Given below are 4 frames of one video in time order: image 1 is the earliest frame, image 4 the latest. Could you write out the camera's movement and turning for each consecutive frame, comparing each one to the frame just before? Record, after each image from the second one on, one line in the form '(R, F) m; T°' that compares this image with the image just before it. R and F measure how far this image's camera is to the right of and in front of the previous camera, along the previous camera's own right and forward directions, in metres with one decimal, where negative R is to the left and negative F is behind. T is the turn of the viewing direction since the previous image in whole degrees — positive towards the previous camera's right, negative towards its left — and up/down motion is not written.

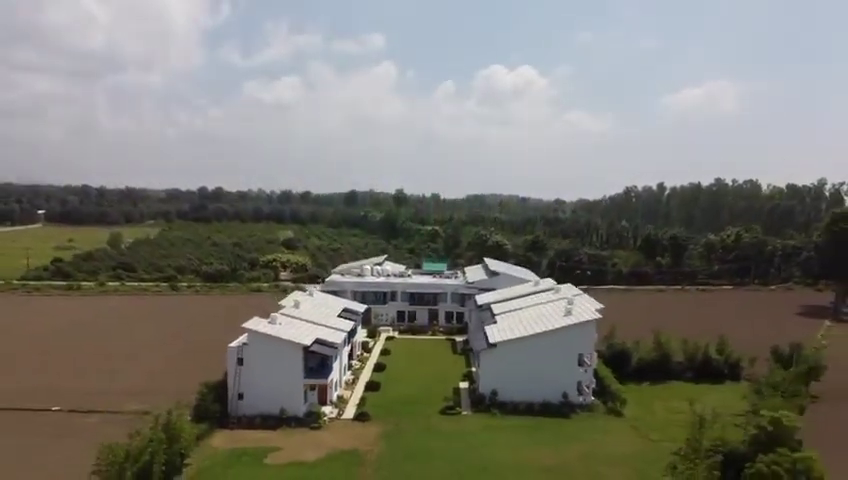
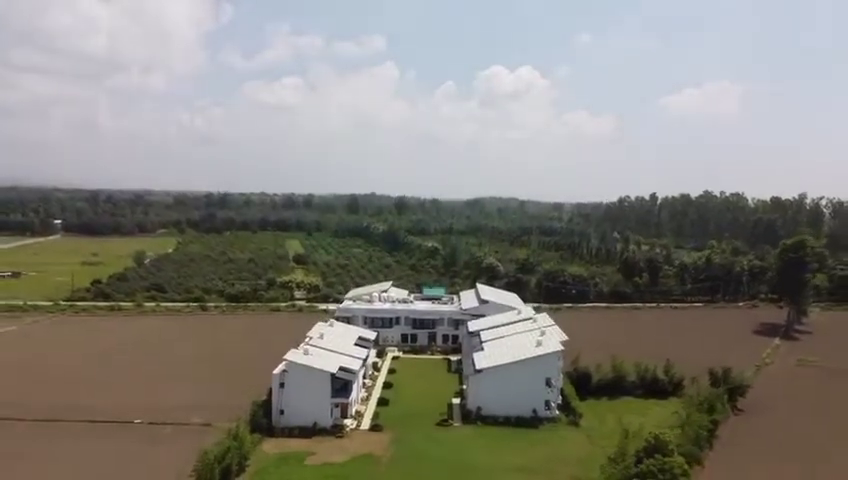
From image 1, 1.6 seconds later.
(0.0, -5.3) m; 0°
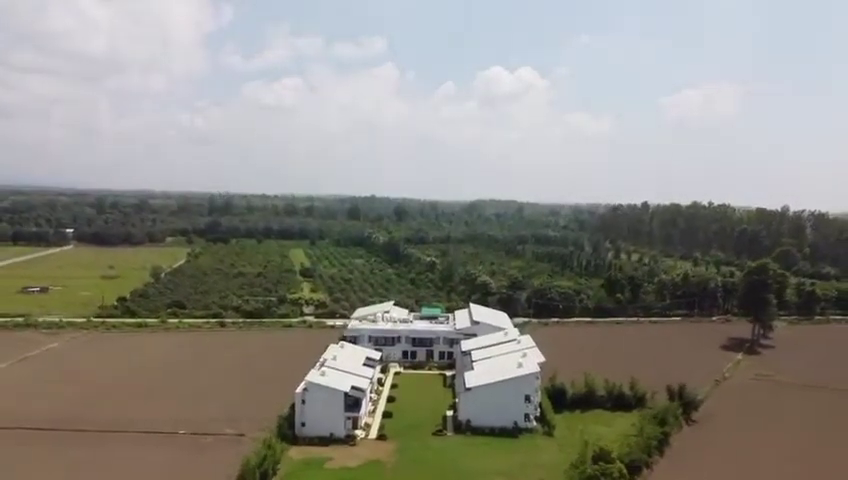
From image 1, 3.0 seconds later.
(0.0, -4.6) m; 0°
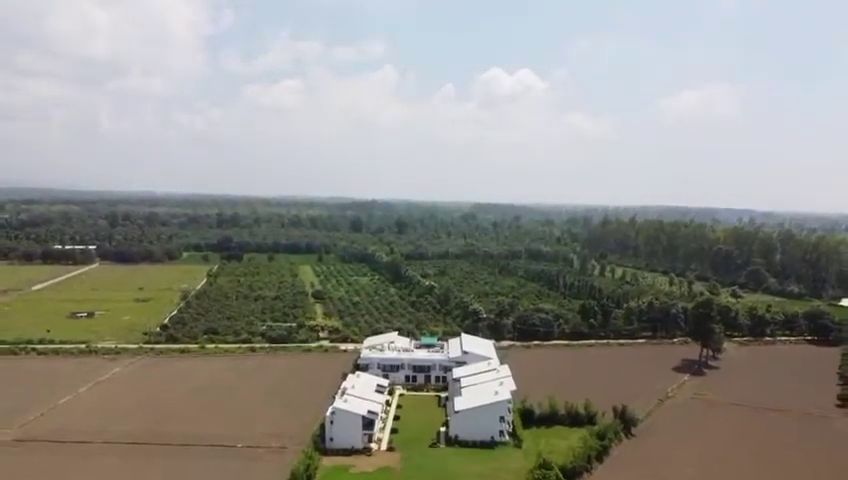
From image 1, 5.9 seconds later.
(+0.1, -9.1) m; 0°
